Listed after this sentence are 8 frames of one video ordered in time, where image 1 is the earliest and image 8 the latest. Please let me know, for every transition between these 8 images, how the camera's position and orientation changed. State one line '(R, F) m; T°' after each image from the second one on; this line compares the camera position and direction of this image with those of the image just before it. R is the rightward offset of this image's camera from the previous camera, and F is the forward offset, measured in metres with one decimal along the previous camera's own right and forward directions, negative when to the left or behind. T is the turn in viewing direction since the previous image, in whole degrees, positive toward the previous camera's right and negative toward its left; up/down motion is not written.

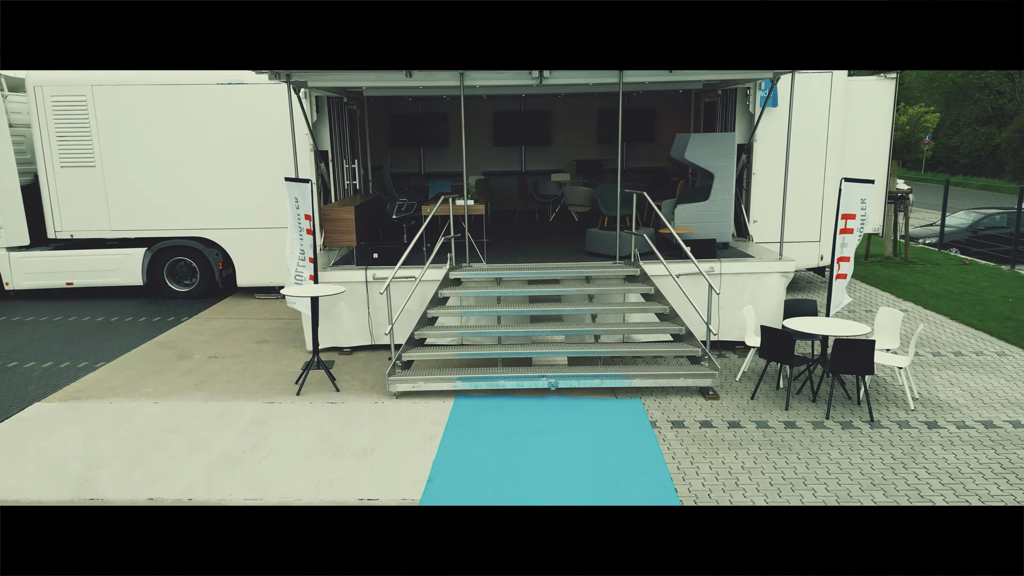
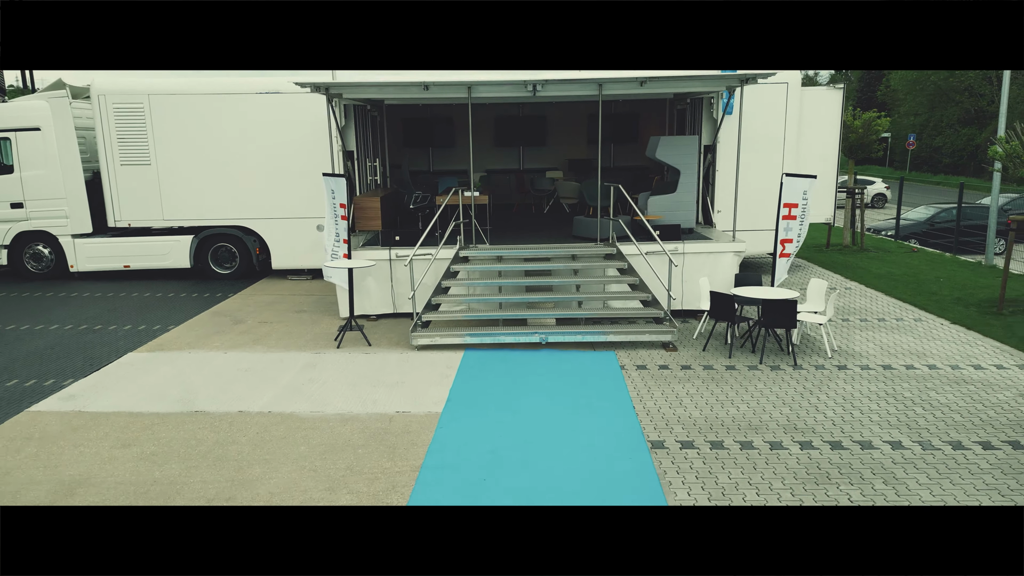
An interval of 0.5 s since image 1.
(0.0, -1.6) m; 0°
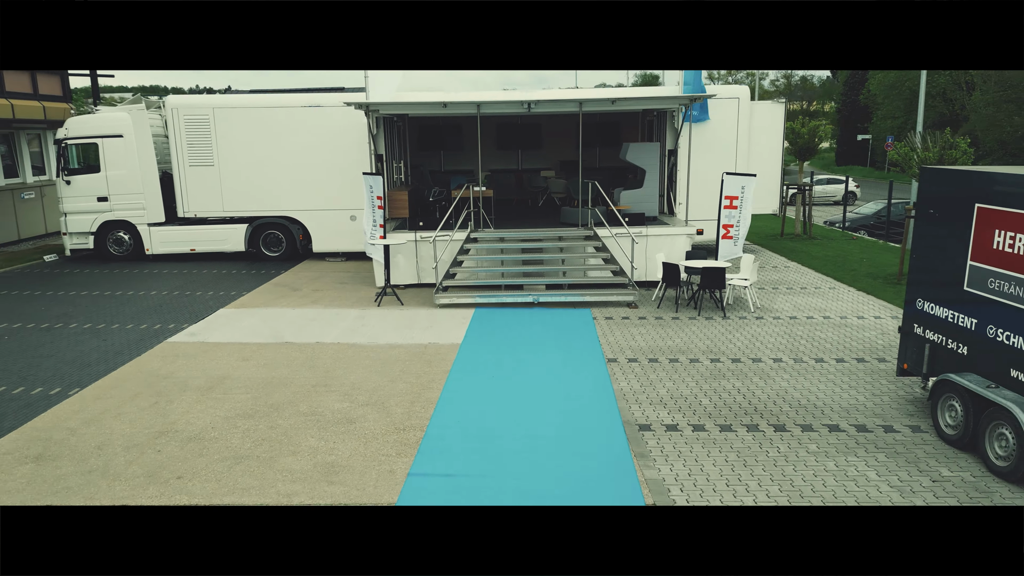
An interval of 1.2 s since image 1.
(0.0, -2.5) m; 0°
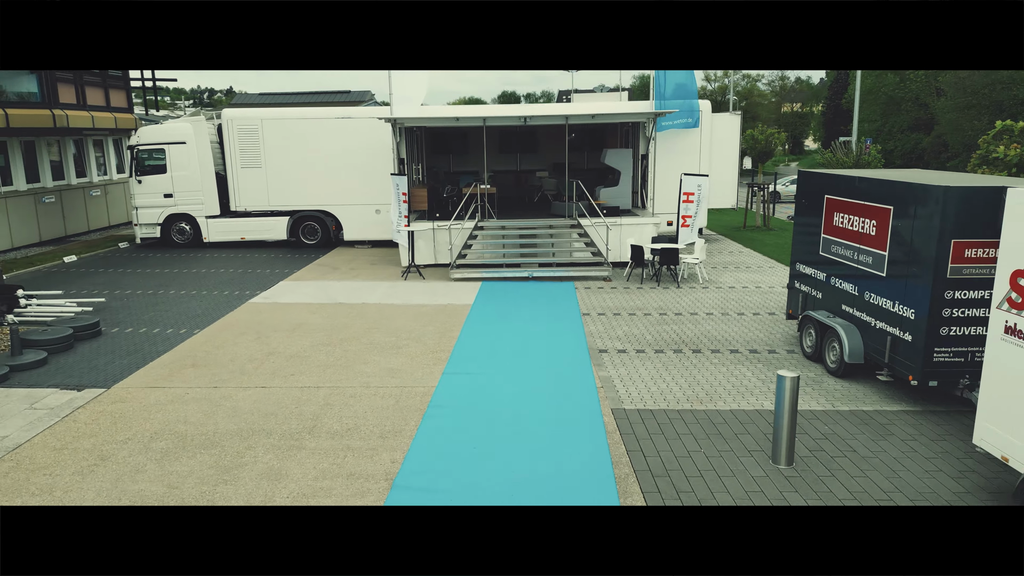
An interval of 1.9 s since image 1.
(0.0, -2.8) m; 0°
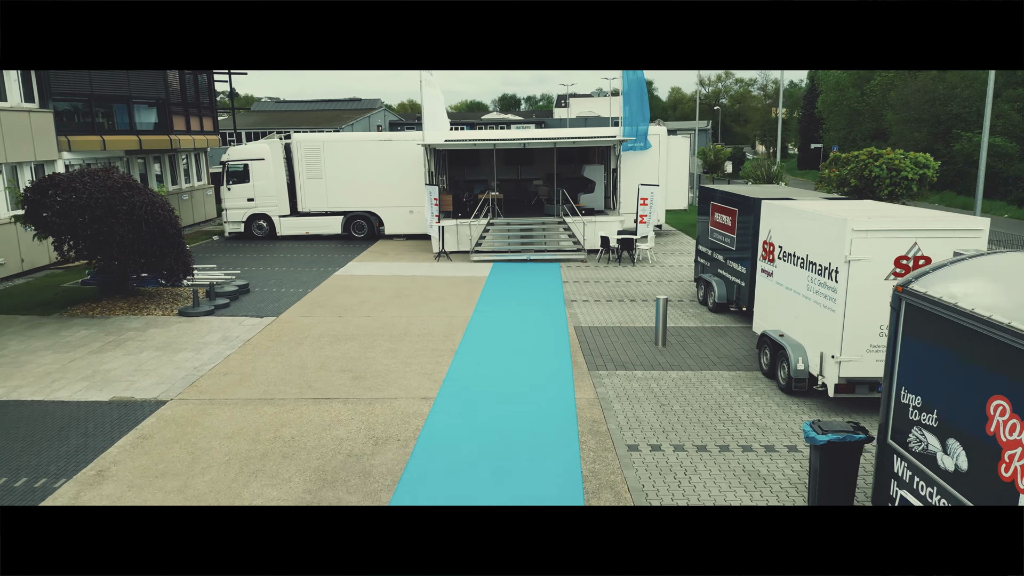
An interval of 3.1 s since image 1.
(-0.1, -5.2) m; 0°
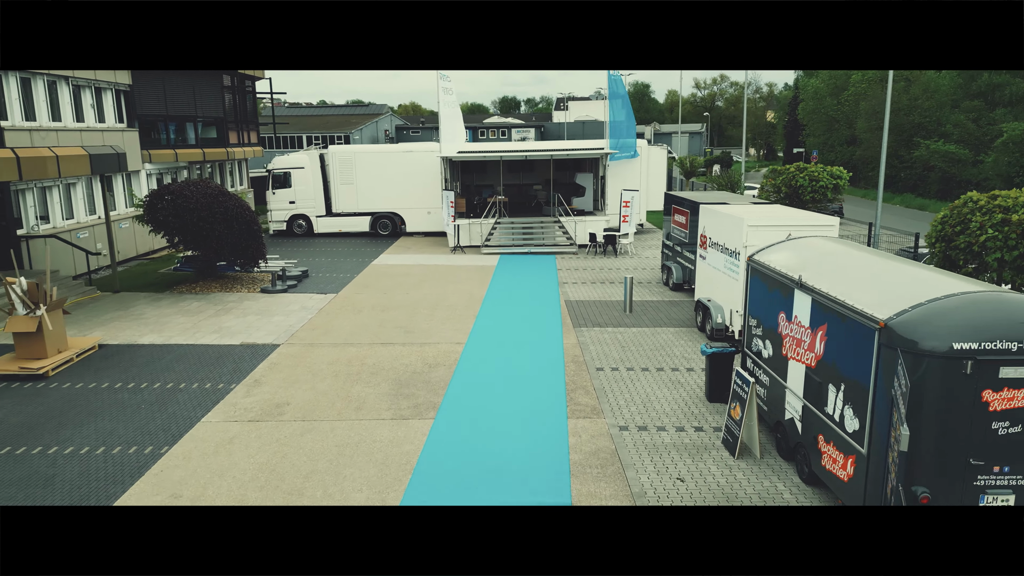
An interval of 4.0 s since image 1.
(-0.1, -3.9) m; 0°
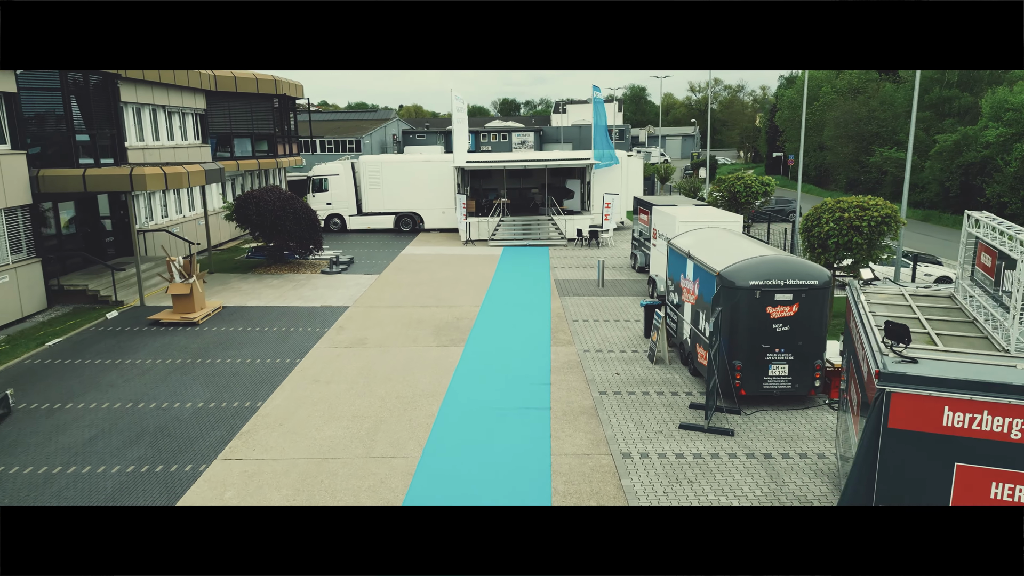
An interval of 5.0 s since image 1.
(0.0, -5.1) m; 0°
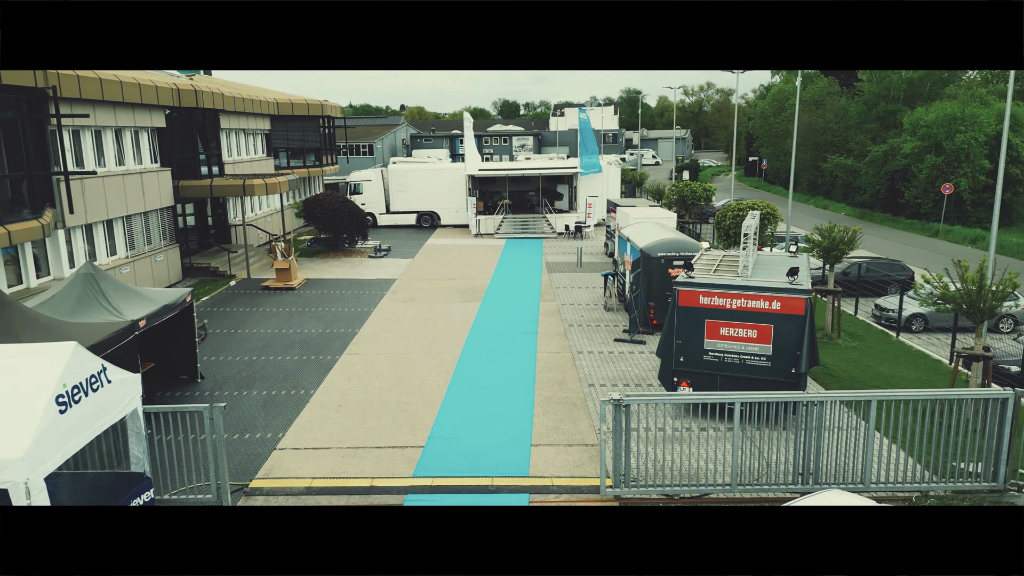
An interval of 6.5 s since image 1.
(0.0, -7.0) m; 0°
